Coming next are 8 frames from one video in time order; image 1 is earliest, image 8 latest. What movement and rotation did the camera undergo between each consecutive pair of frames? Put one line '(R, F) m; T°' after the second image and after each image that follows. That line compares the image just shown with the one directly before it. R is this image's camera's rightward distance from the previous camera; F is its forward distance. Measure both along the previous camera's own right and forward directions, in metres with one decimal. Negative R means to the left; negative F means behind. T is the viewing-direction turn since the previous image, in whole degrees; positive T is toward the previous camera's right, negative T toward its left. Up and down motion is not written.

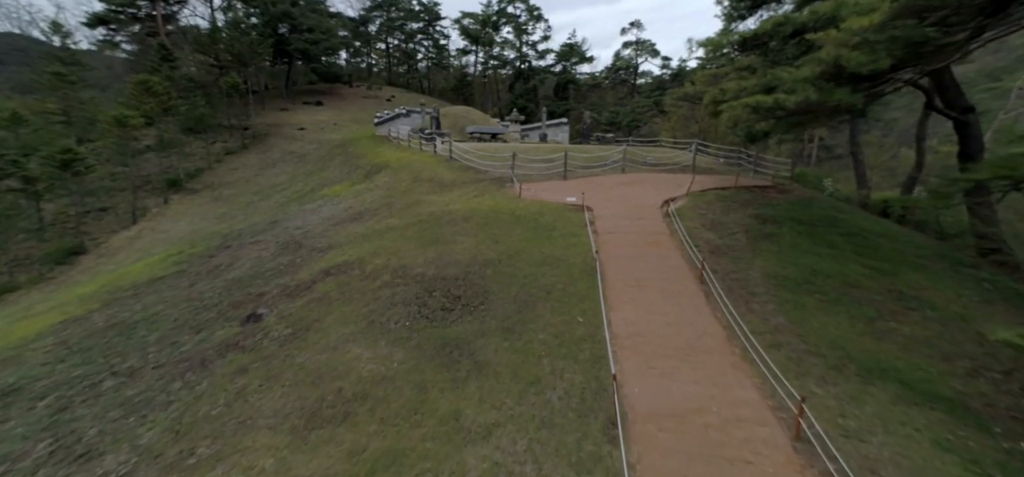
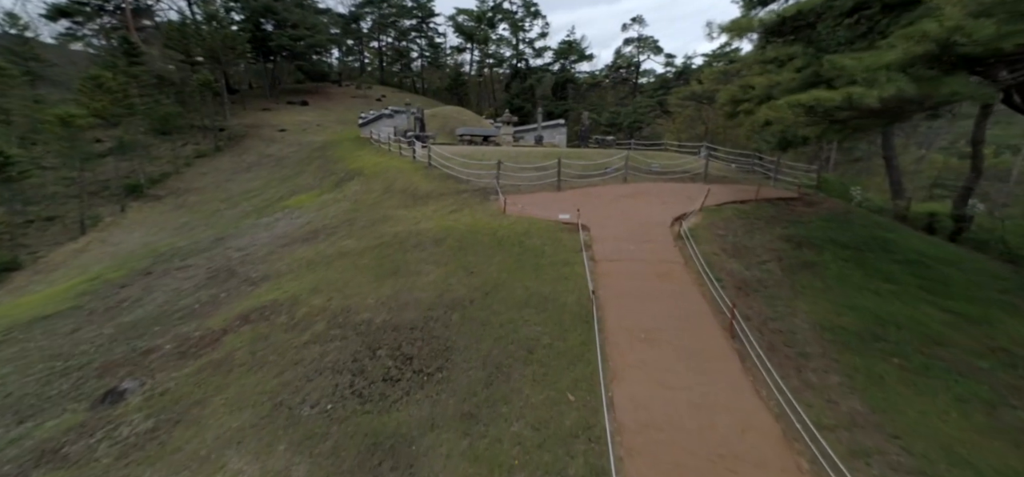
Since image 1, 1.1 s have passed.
(+0.3, +1.6) m; 0°
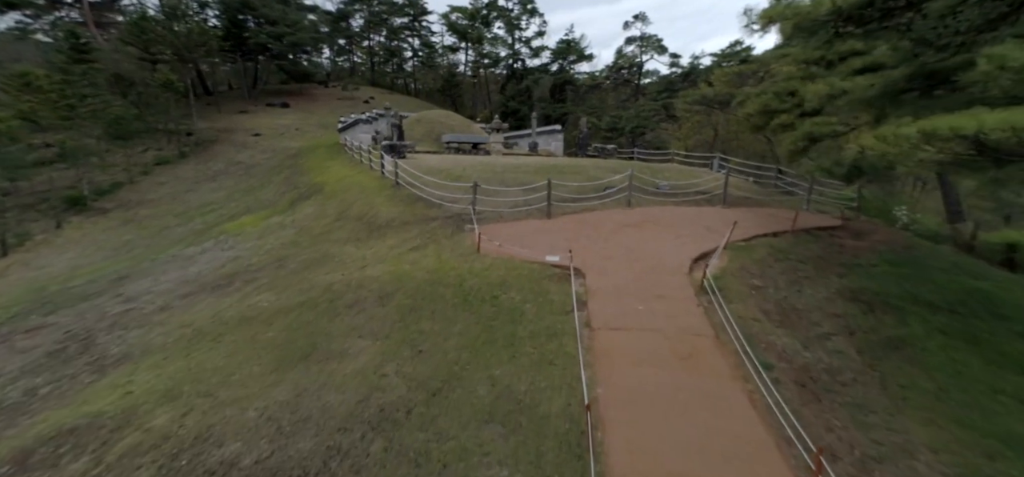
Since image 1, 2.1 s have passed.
(+0.4, +2.0) m; 0°
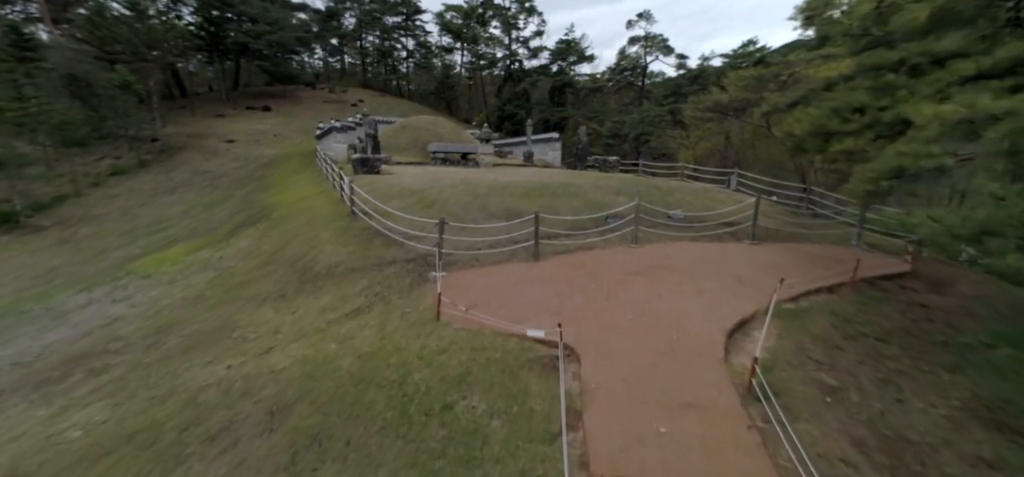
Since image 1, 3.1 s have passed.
(+0.4, +2.0) m; 0°
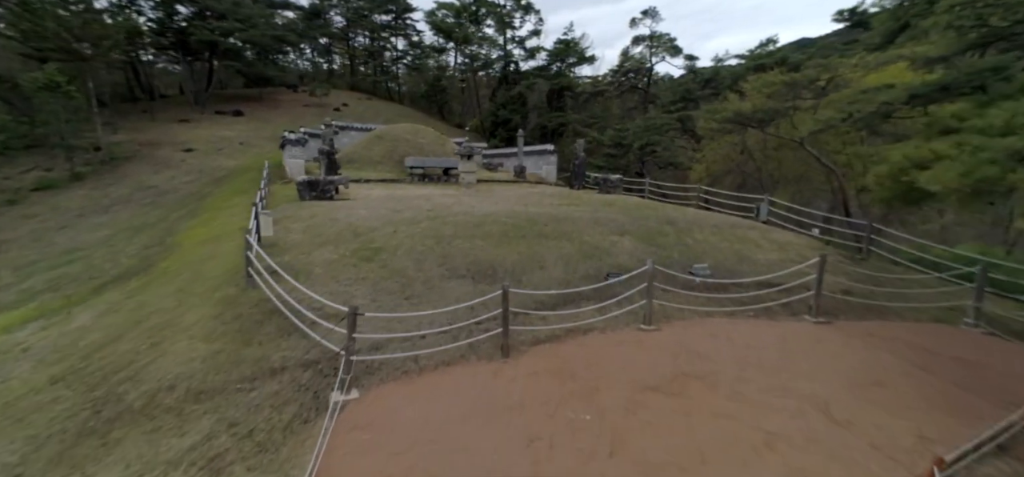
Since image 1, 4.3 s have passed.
(+0.5, +2.7) m; 0°
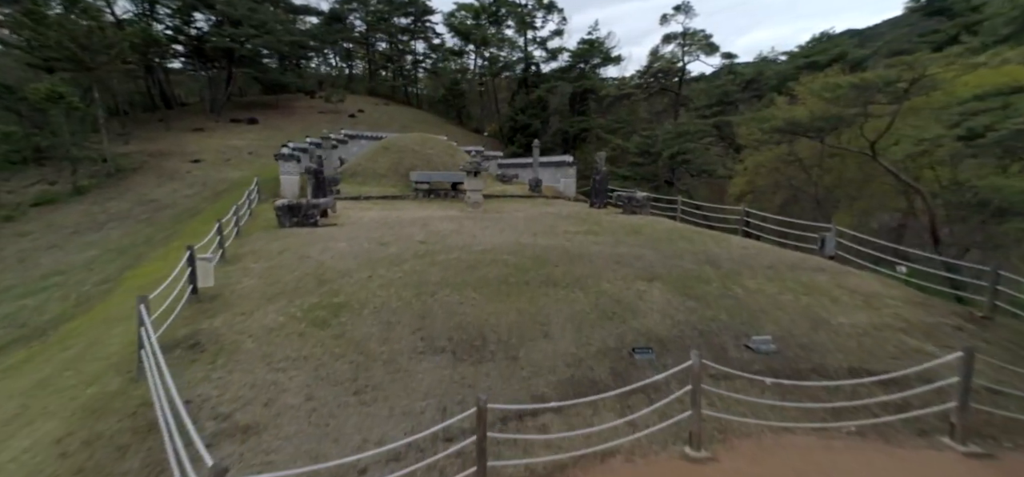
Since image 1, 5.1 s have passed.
(+0.4, +1.8) m; -3°
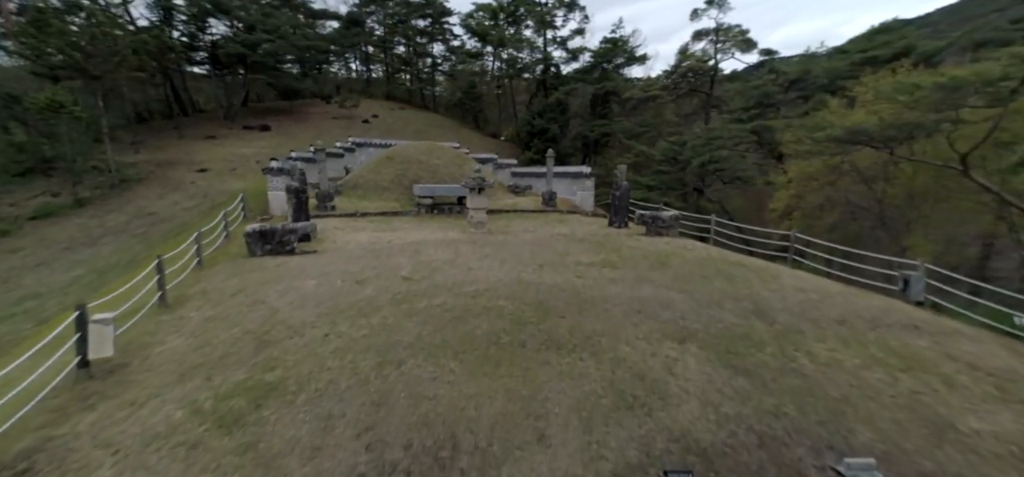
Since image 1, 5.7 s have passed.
(+0.4, +1.7) m; -3°
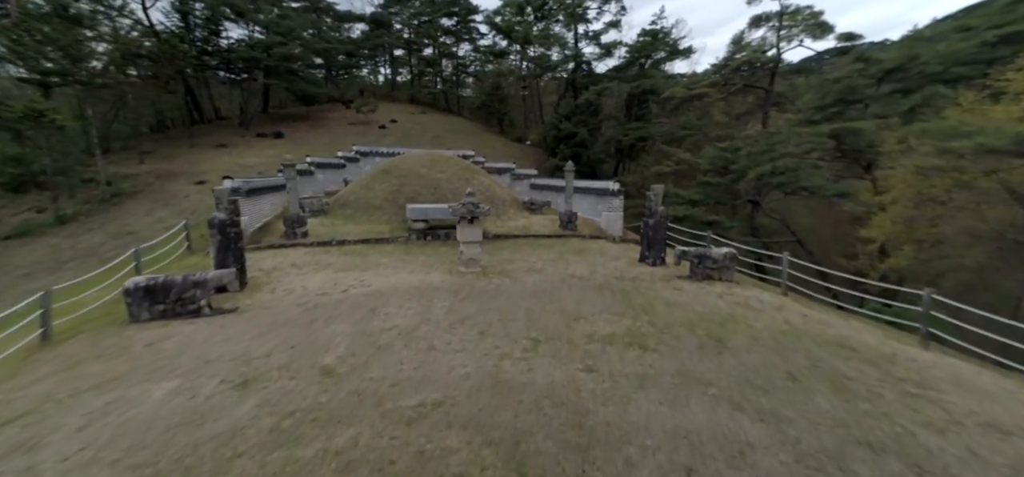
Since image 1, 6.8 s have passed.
(+0.8, +3.1) m; -5°
